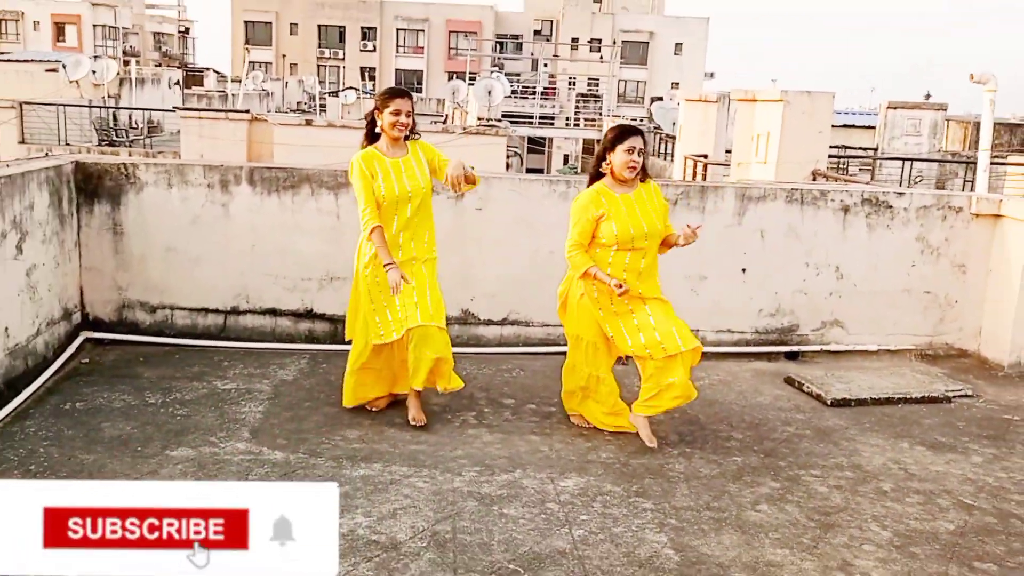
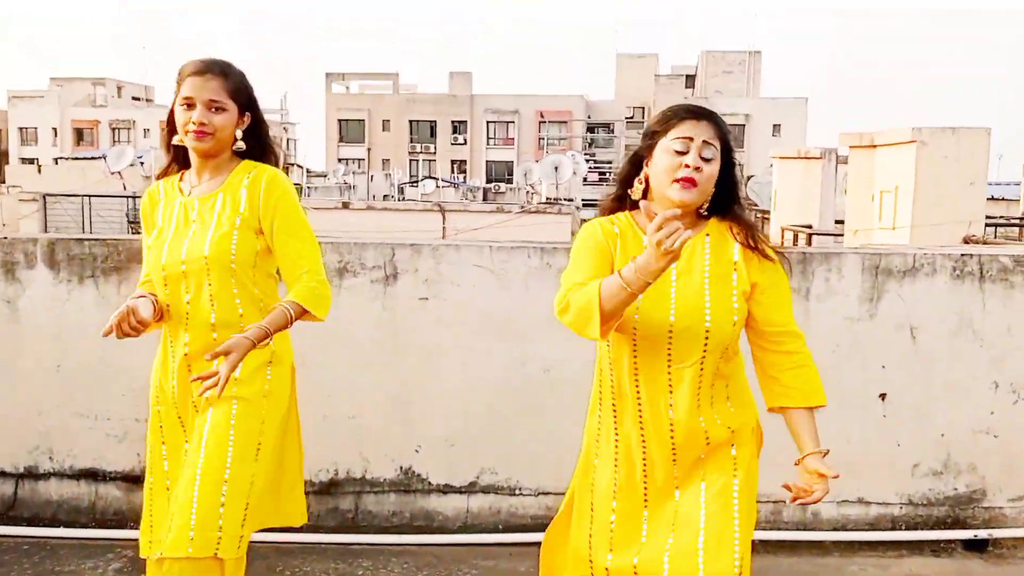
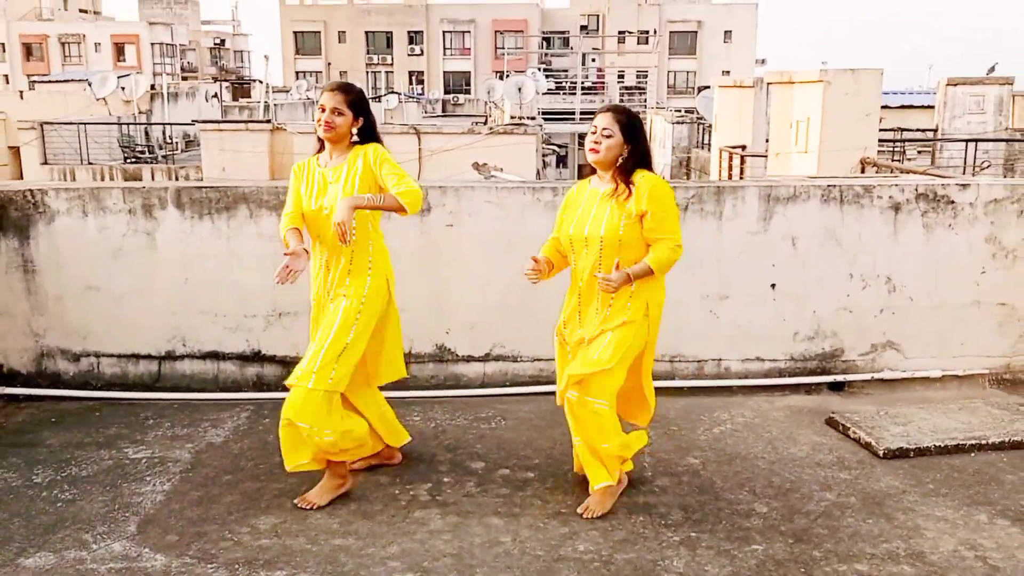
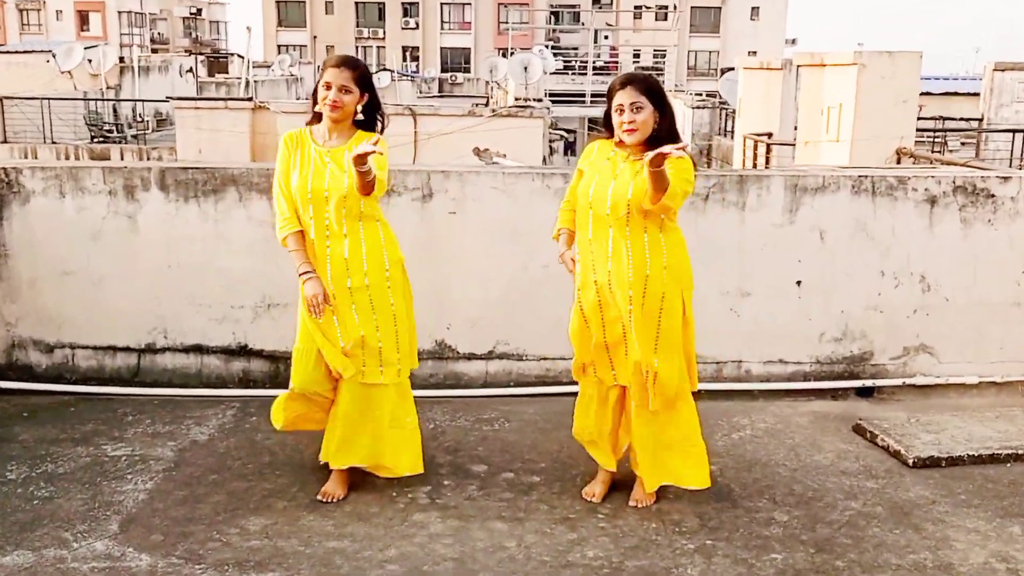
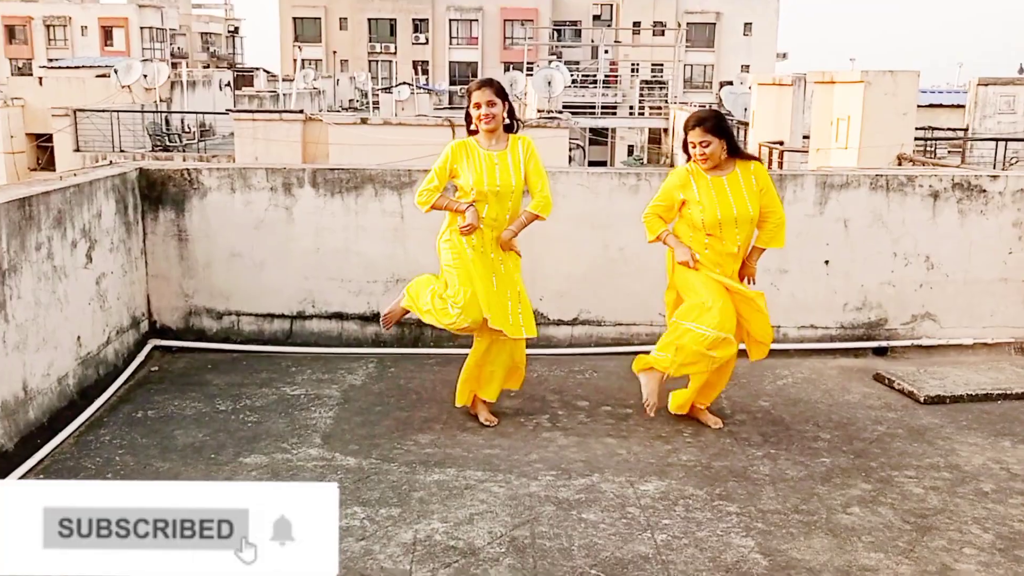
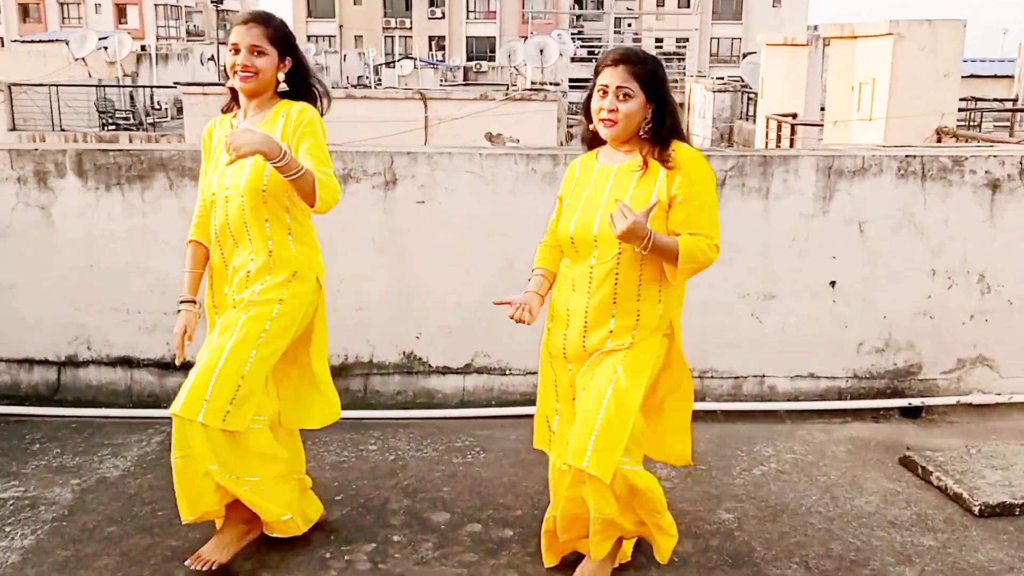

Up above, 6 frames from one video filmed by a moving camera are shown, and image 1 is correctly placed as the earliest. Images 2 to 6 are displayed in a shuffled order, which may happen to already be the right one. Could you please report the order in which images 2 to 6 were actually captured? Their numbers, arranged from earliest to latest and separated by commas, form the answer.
5, 4, 3, 6, 2
